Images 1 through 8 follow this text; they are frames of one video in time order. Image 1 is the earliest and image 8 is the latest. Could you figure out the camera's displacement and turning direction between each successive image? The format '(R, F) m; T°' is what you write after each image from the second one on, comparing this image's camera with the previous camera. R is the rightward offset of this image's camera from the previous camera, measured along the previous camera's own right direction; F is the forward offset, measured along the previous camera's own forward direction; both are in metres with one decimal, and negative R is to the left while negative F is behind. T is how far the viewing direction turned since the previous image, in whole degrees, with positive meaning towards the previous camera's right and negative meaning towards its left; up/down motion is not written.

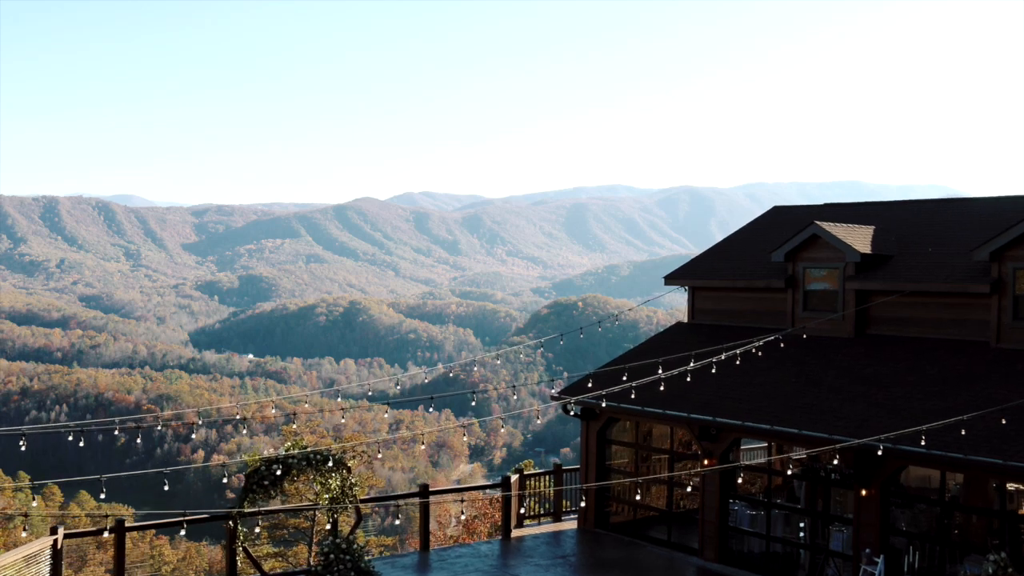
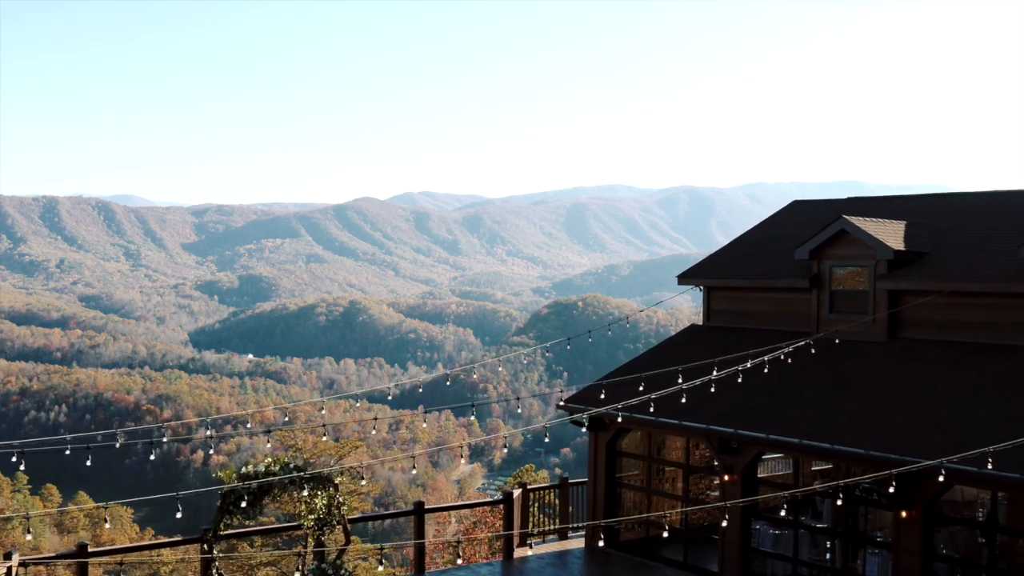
(0.0, +0.5) m; 0°
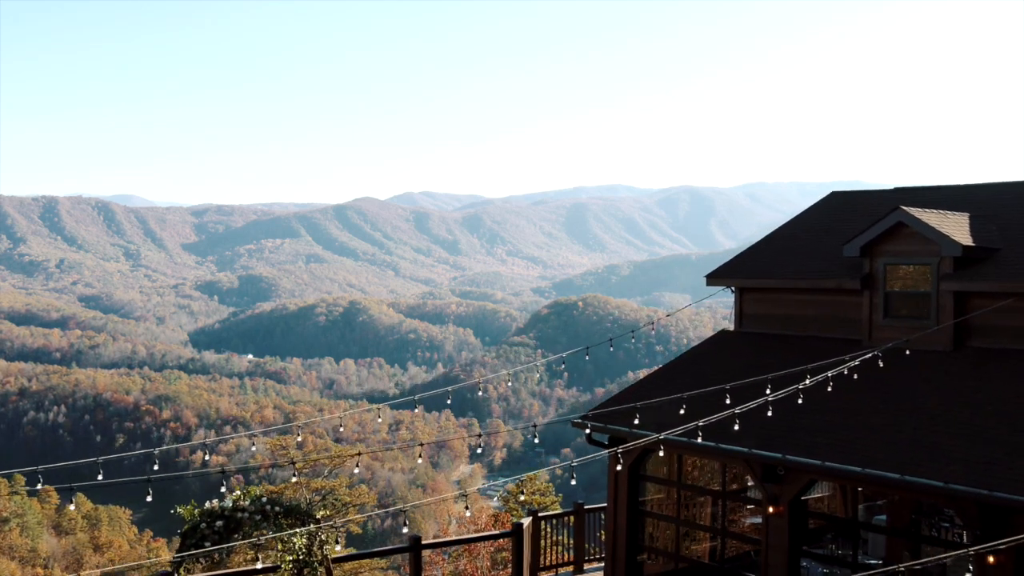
(-0.1, +0.7) m; 0°
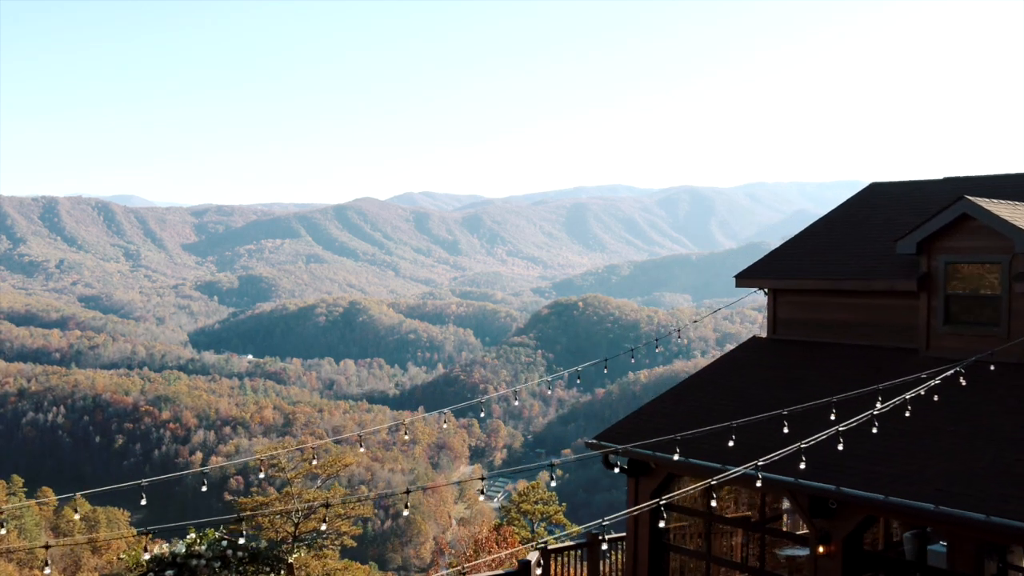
(0.0, +0.6) m; 0°
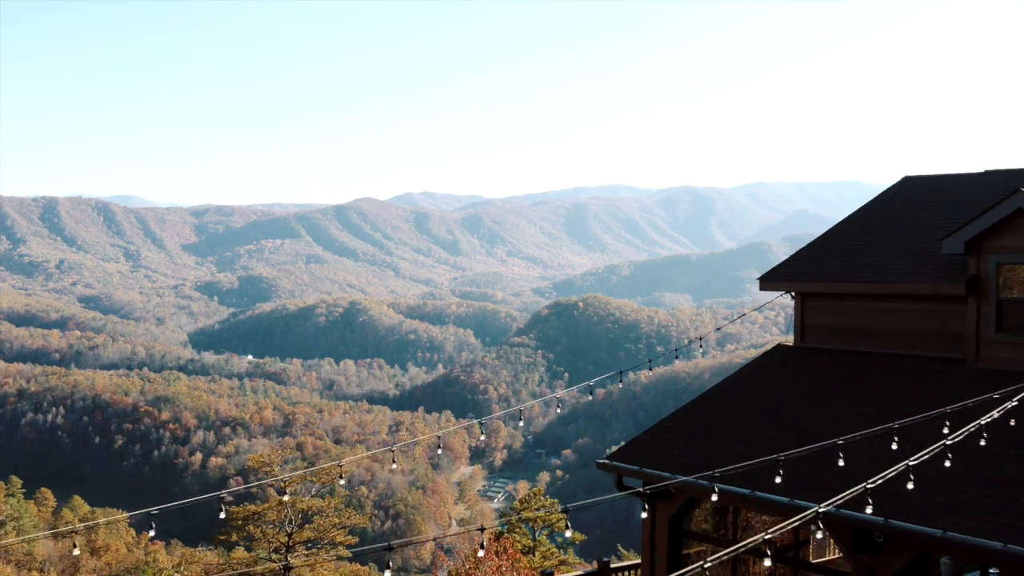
(0.0, +0.4) m; 0°
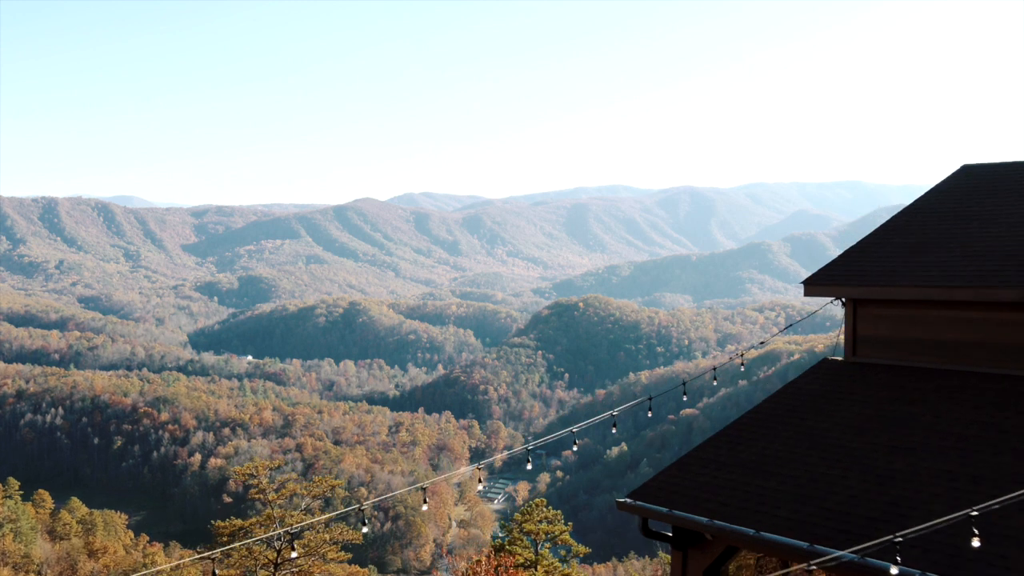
(0.0, +0.6) m; 0°
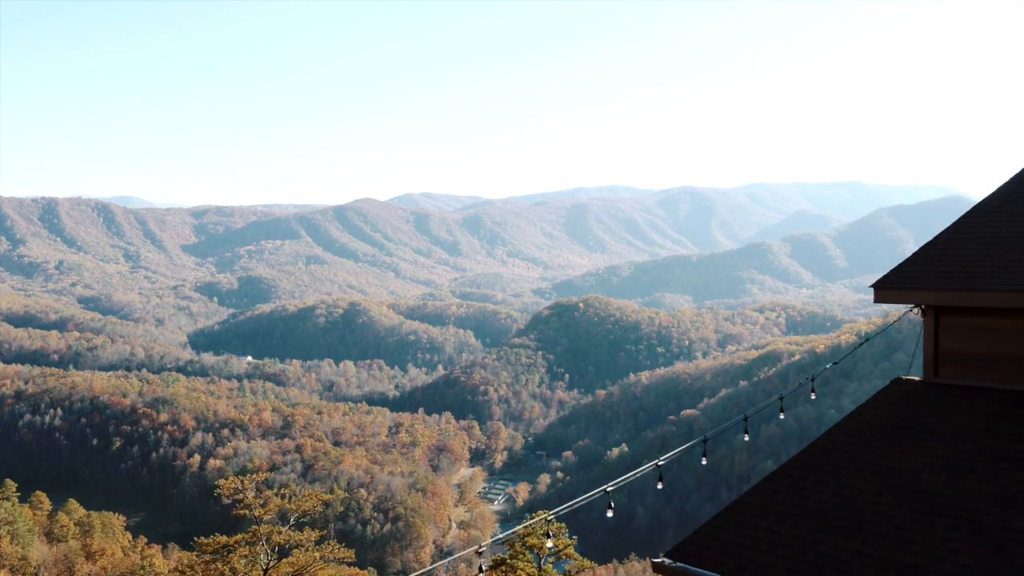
(0.0, +0.7) m; 0°
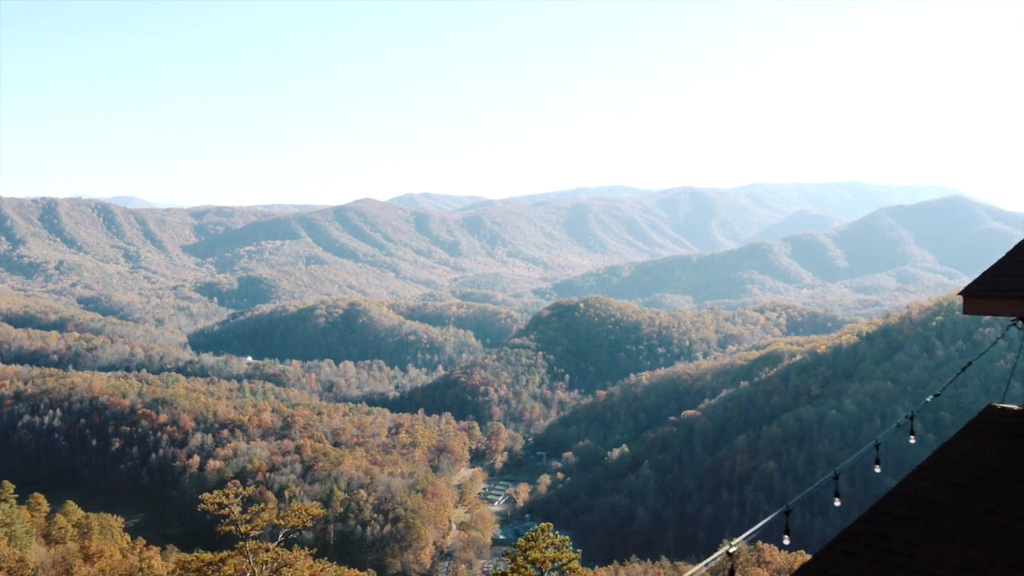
(0.0, +0.6) m; 0°
